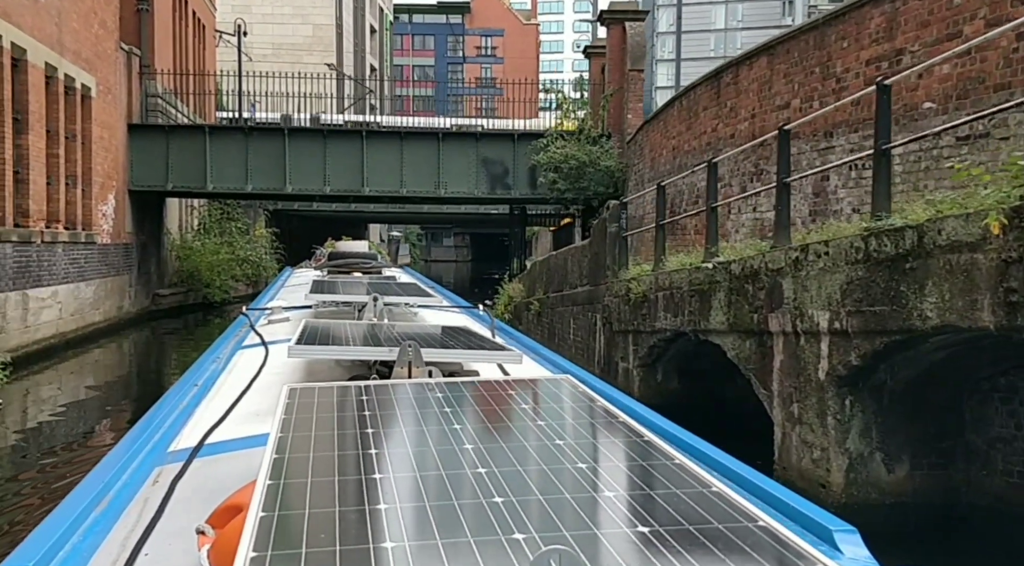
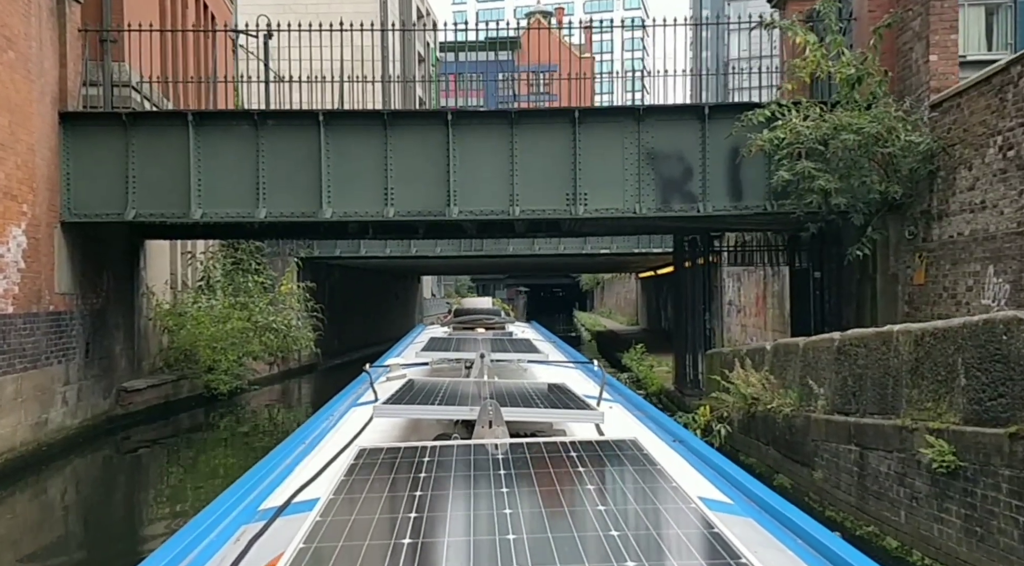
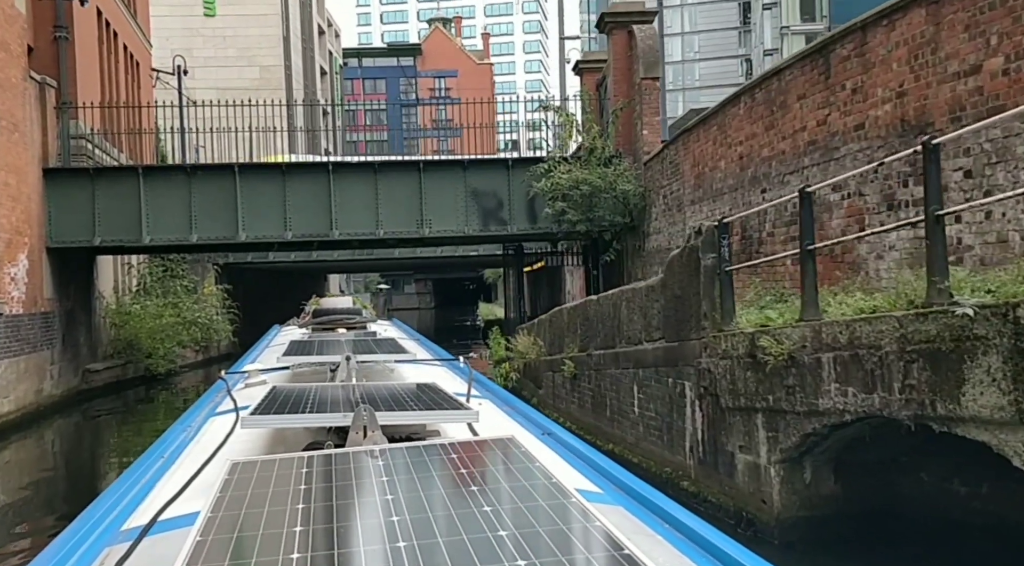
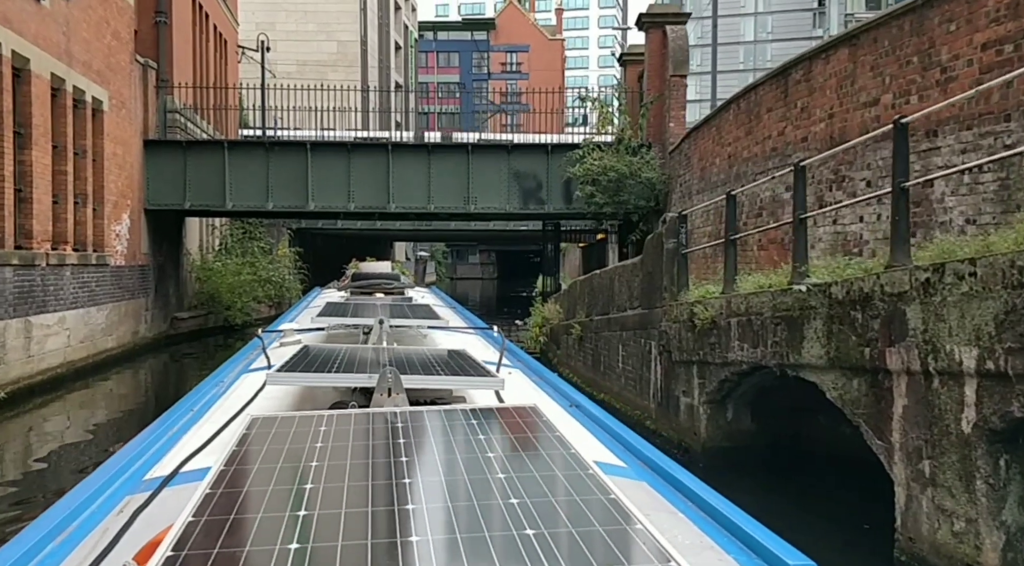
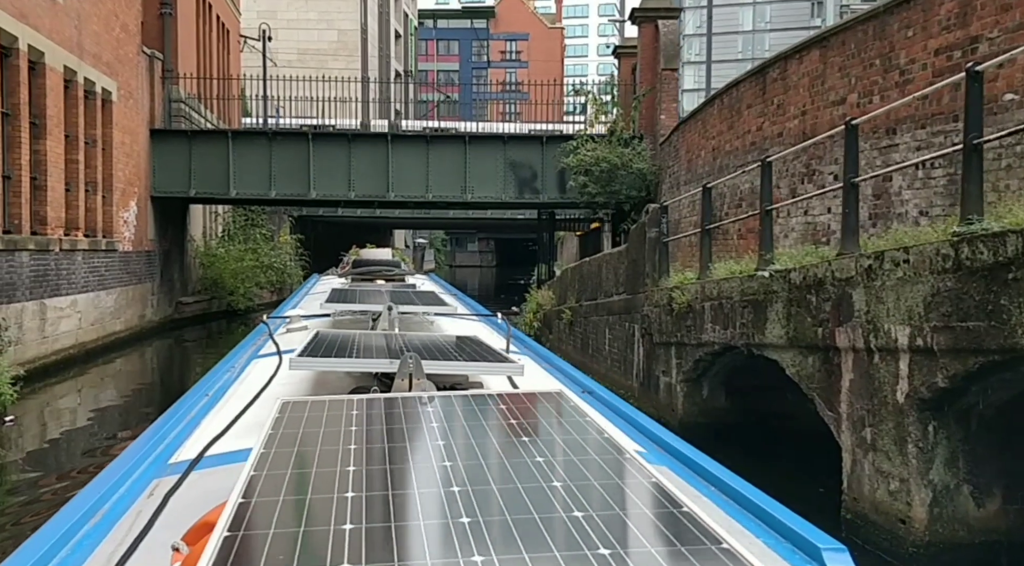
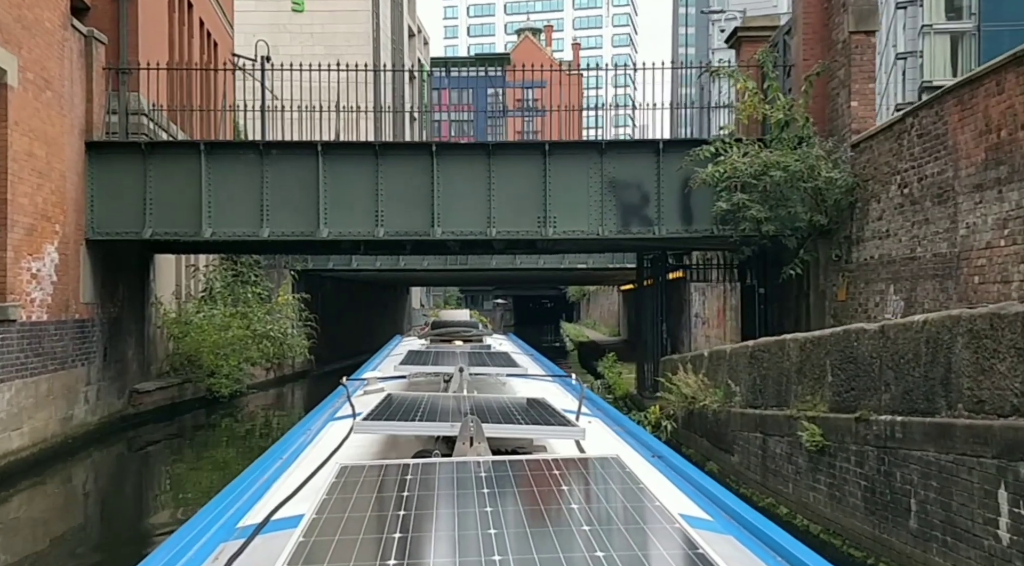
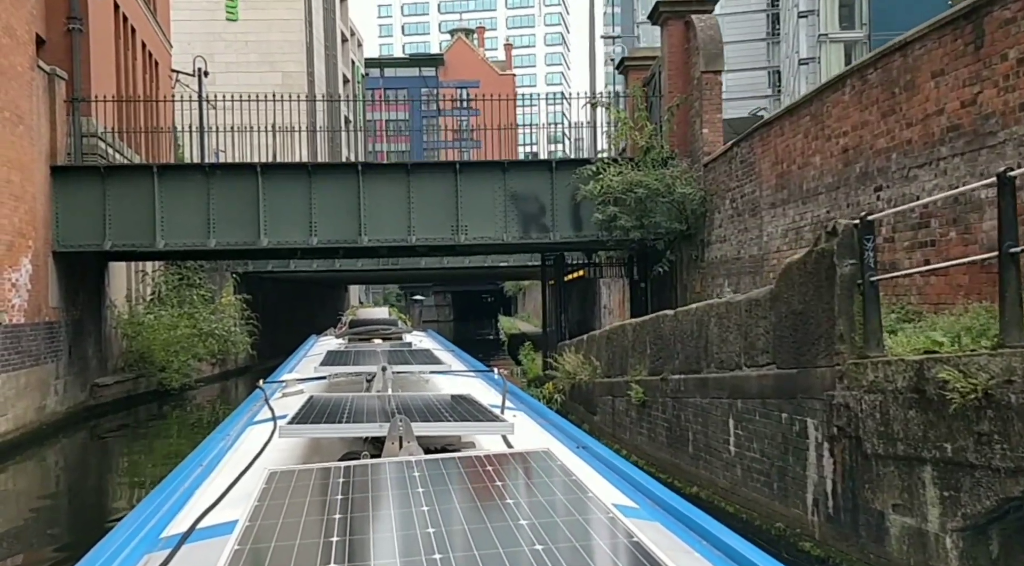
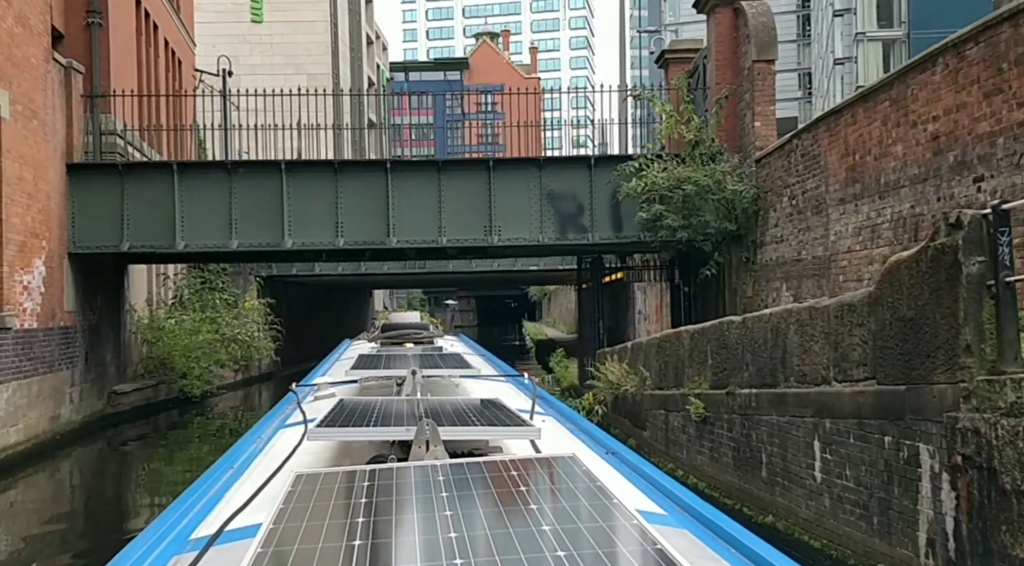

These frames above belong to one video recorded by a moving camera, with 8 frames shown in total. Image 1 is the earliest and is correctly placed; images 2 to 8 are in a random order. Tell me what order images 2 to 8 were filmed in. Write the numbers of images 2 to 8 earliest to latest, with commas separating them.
5, 4, 3, 7, 8, 6, 2
